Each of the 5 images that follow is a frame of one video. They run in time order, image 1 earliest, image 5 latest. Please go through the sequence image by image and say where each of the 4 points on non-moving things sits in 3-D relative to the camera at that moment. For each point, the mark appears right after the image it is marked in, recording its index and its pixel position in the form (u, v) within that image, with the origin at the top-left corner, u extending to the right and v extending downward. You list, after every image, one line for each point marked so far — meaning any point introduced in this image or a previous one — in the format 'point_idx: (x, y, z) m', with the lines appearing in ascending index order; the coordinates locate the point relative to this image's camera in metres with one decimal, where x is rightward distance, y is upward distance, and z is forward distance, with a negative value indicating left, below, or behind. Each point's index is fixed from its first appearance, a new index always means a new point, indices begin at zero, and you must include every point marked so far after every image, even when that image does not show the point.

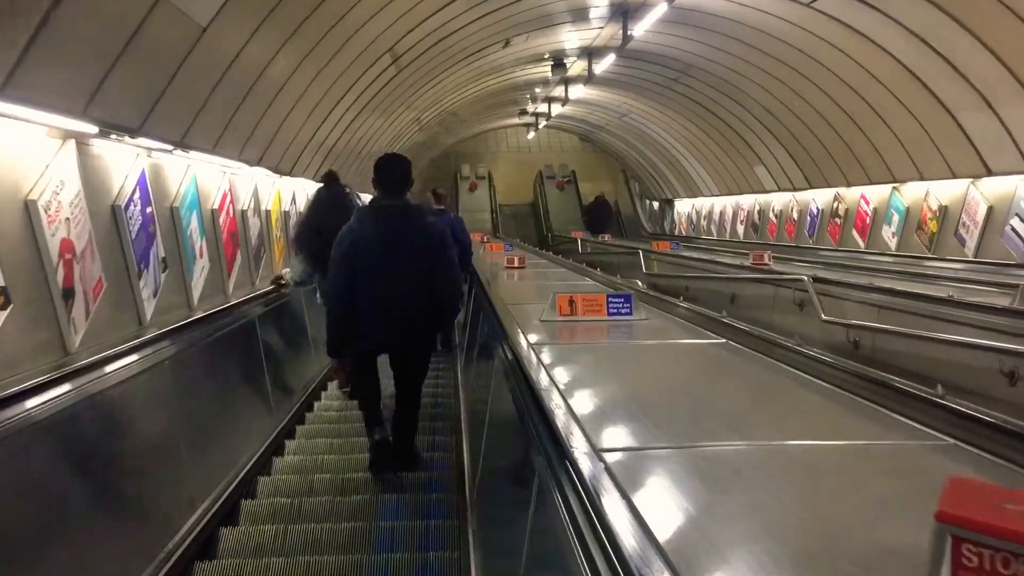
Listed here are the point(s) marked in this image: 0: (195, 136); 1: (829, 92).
0: (-2.1, +1.0, +4.5) m
1: (+4.4, +2.7, +9.1) m
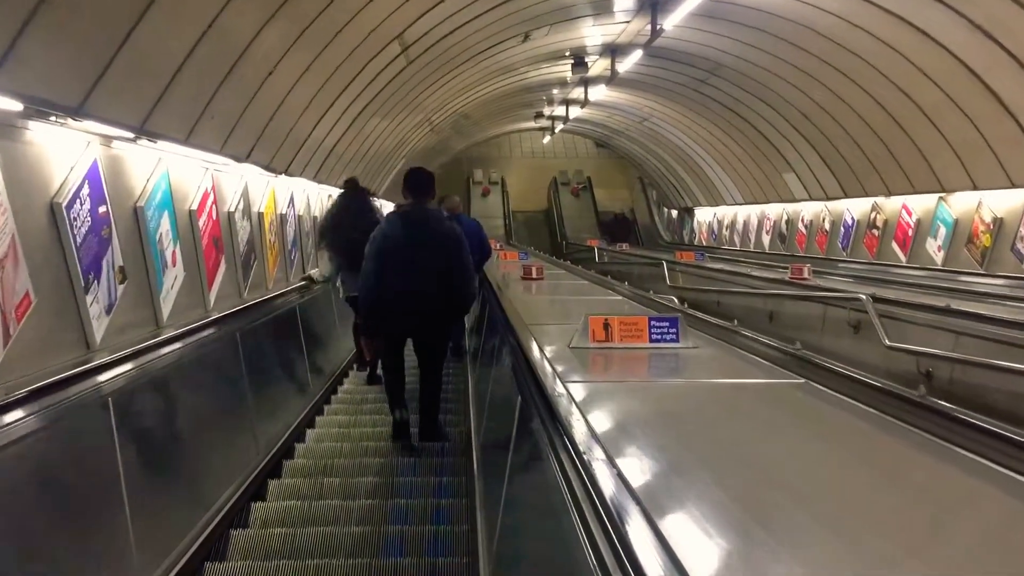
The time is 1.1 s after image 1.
0: (-2.0, +0.9, +3.9) m
1: (+4.6, +2.5, +8.4) m
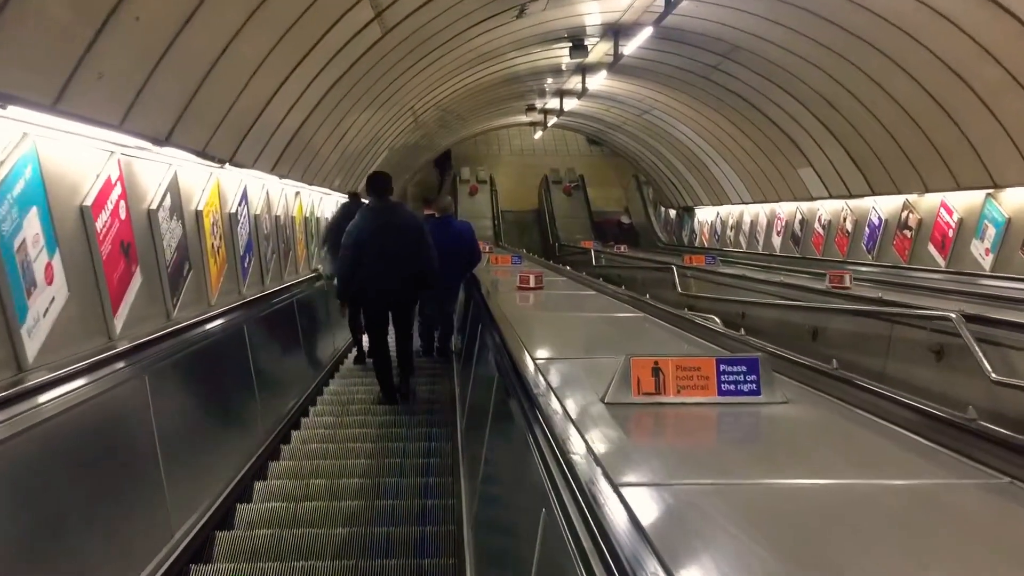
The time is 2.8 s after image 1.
0: (-2.0, +0.8, +2.8) m
1: (+4.5, +2.4, +7.5) m
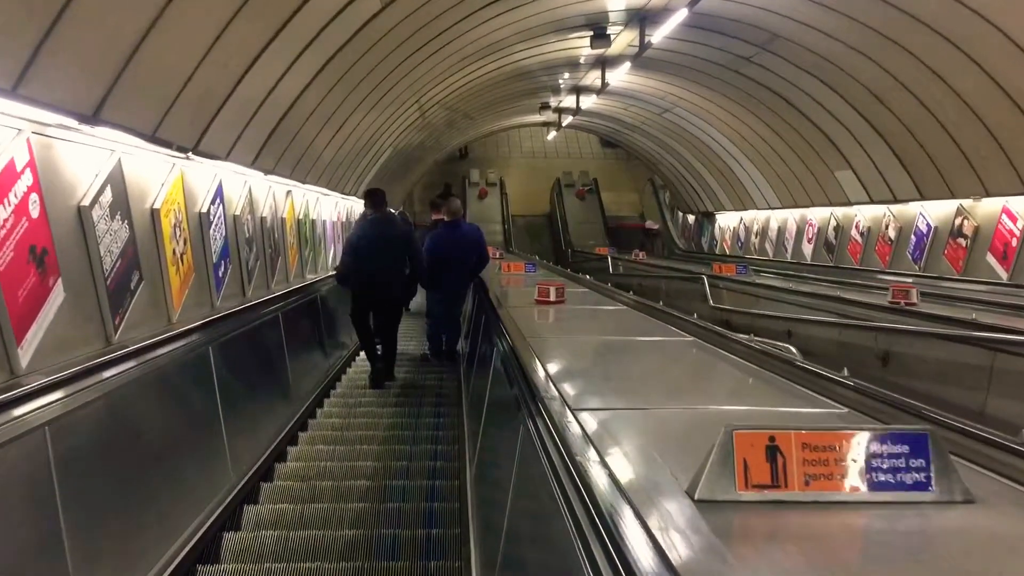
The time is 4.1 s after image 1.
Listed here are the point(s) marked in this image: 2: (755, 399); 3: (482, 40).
0: (-1.9, +0.8, +2.0) m
1: (+4.7, +2.2, +6.6) m
2: (+1.1, -0.5, +3.1) m
3: (-0.4, +3.4, +9.2) m
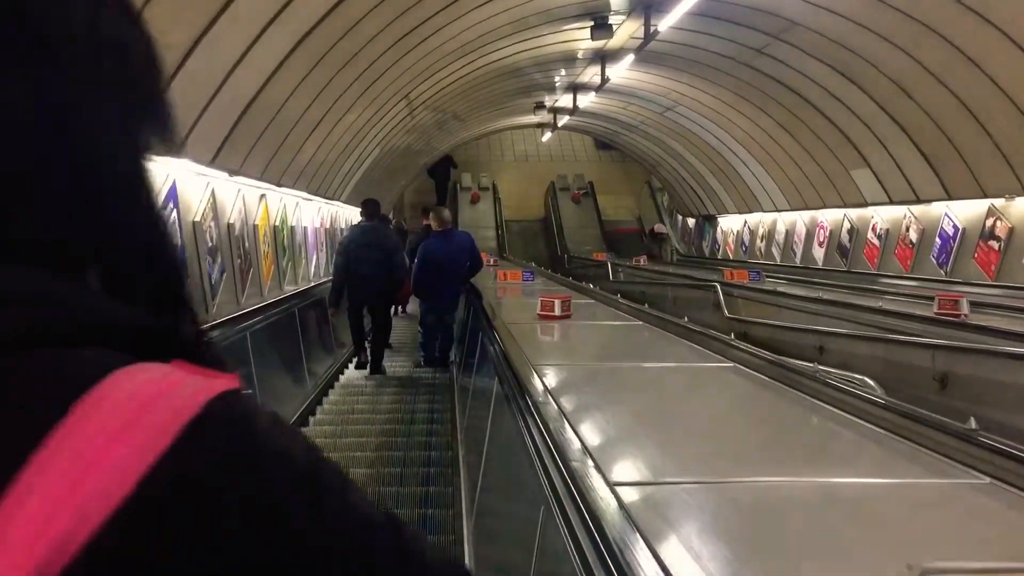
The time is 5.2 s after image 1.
0: (-1.8, +0.7, +1.3) m
1: (+4.7, +2.1, +6.0) m
2: (+1.1, -0.6, +2.4) m
3: (-0.5, +3.3, +8.5) m
